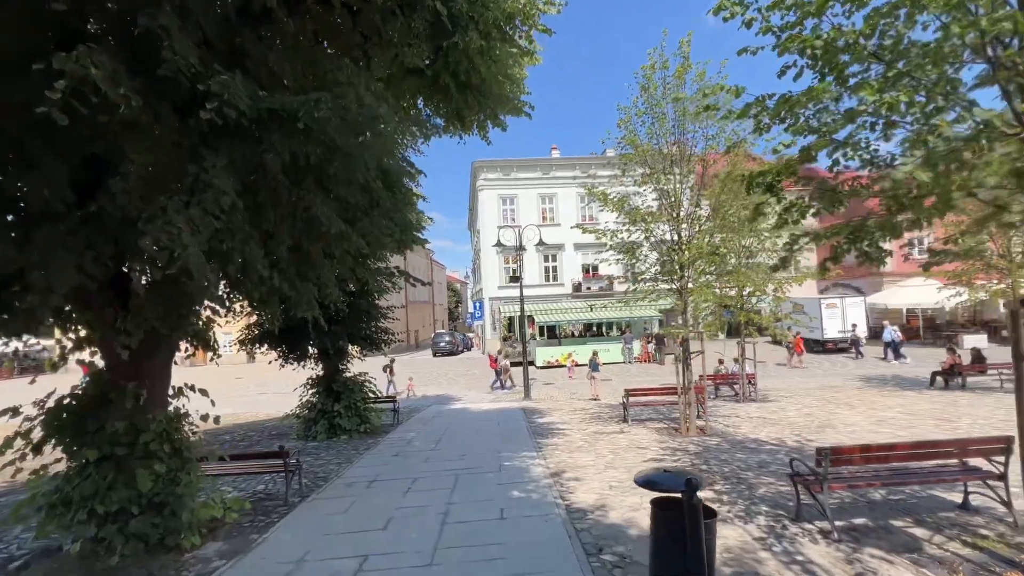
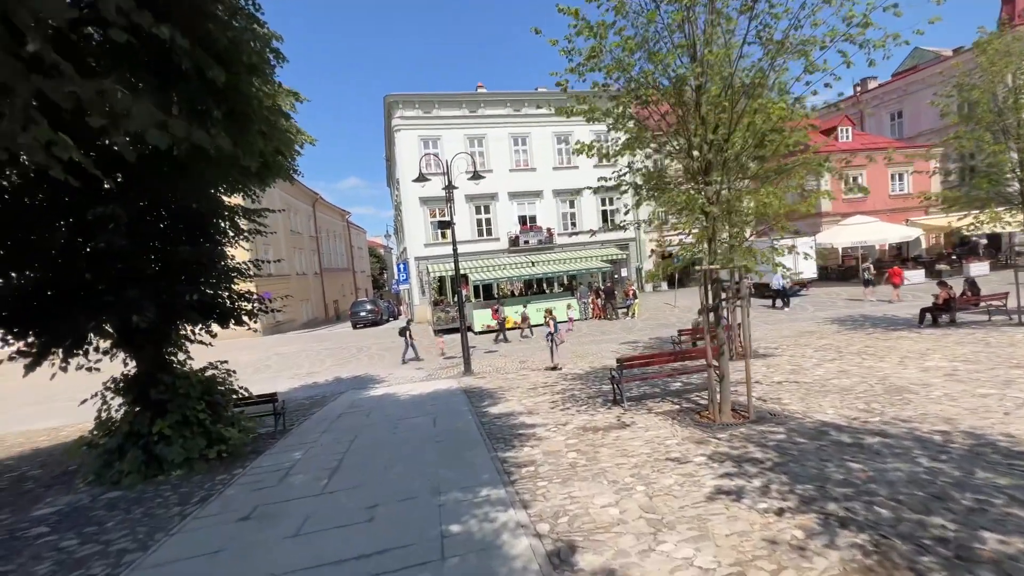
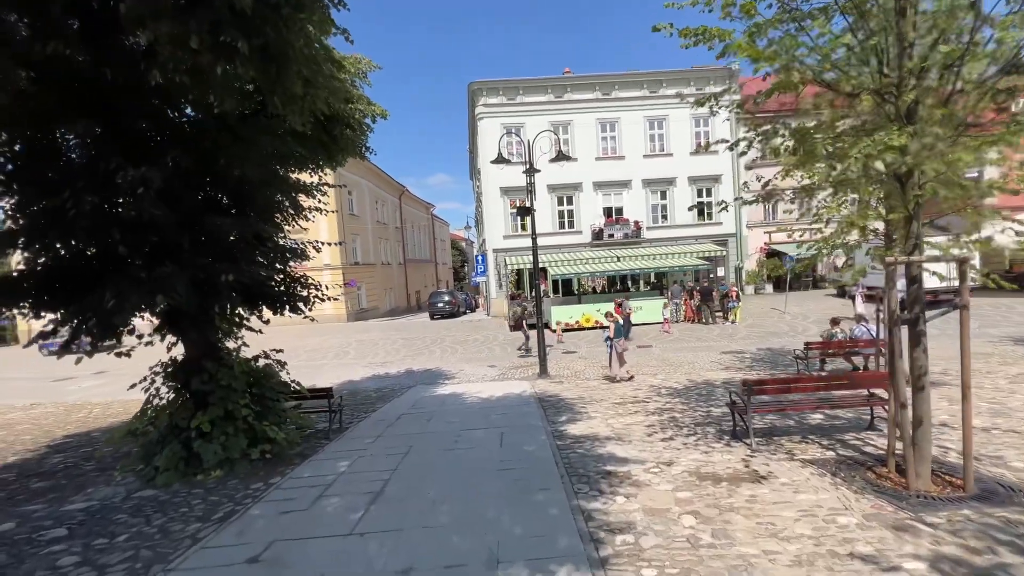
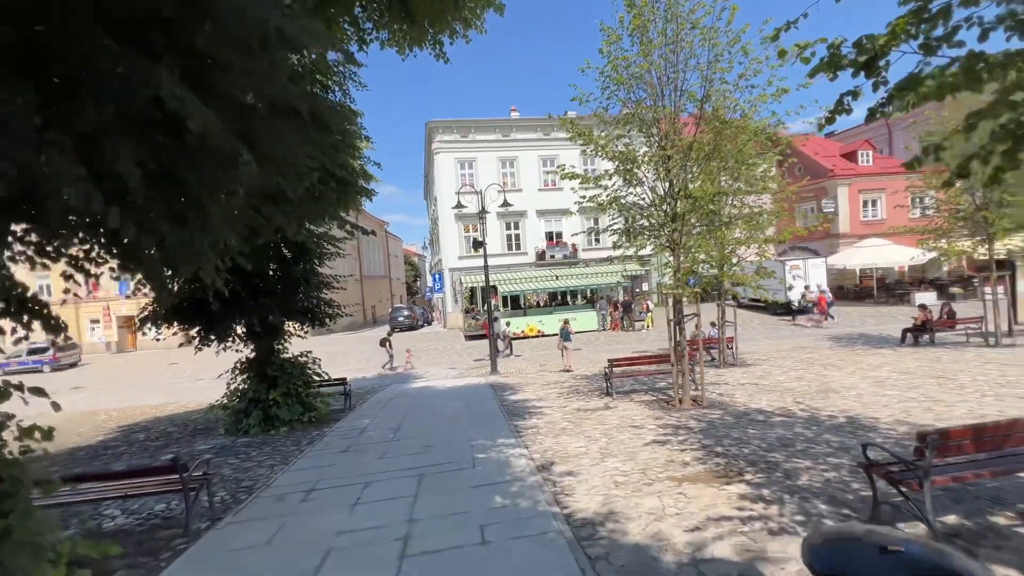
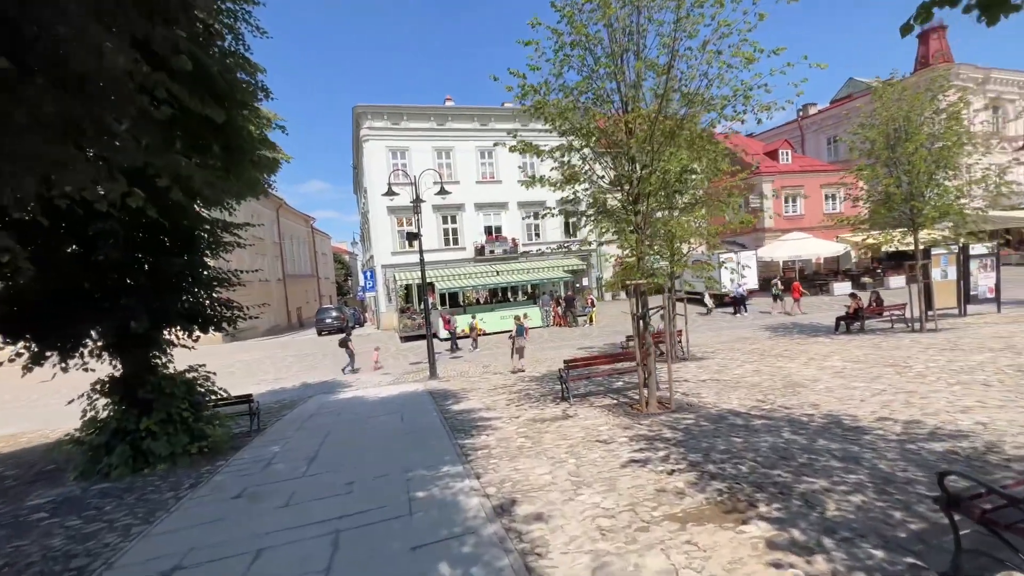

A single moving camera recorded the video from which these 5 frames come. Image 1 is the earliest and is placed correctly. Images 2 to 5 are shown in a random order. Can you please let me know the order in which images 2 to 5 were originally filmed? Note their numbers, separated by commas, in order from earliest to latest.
4, 5, 2, 3
